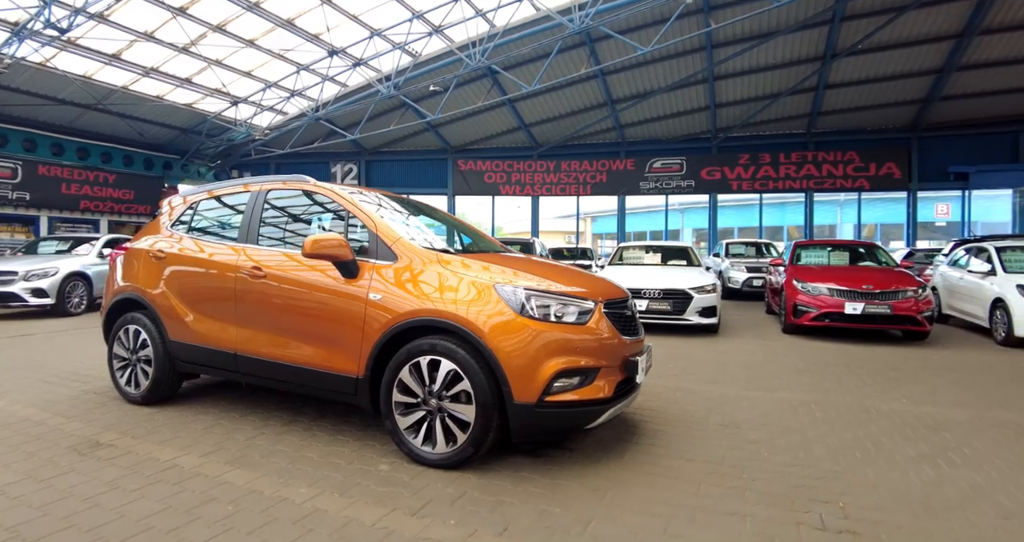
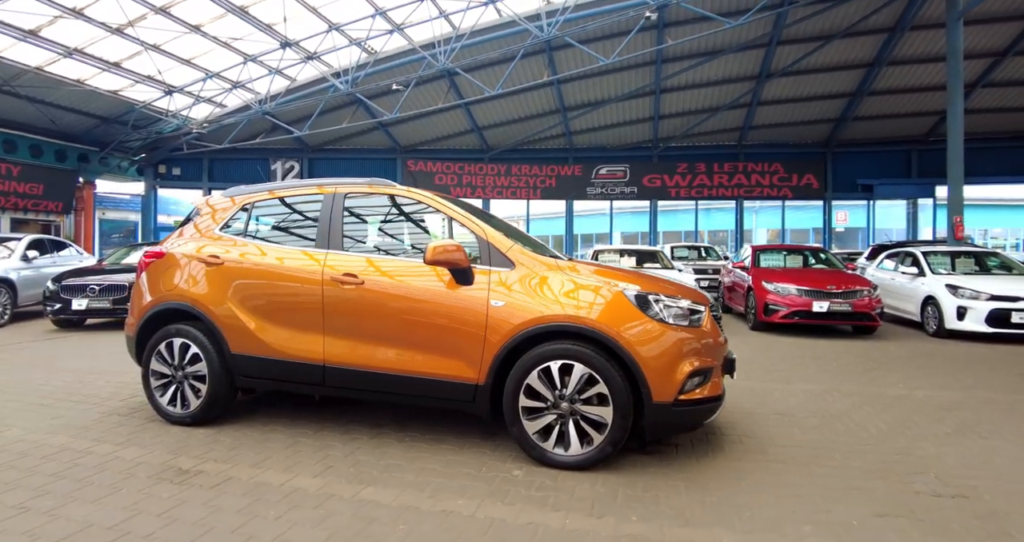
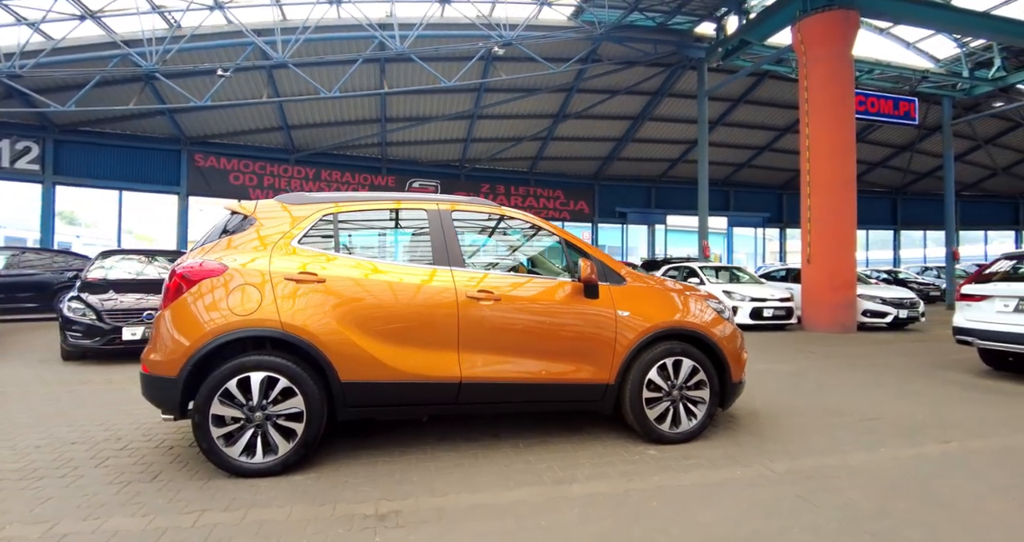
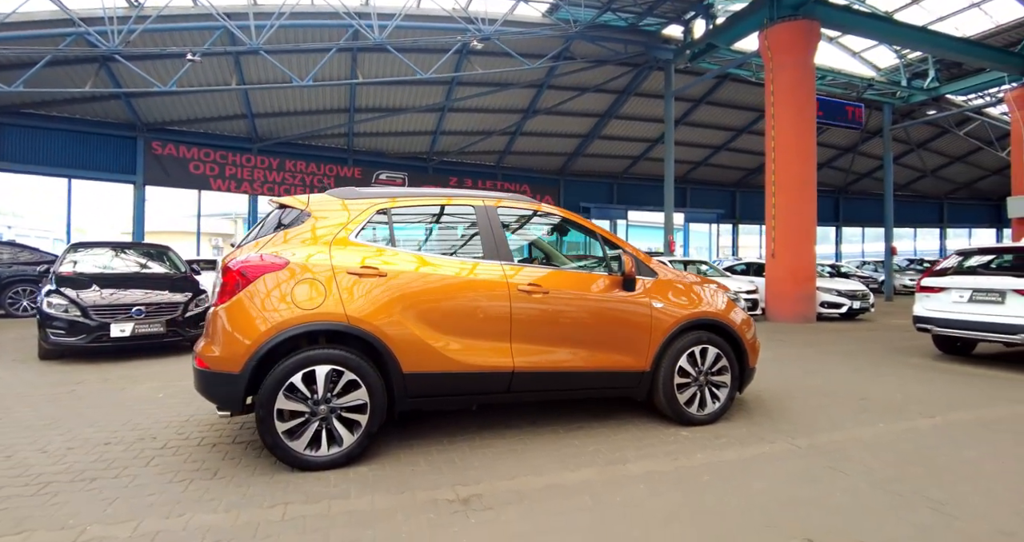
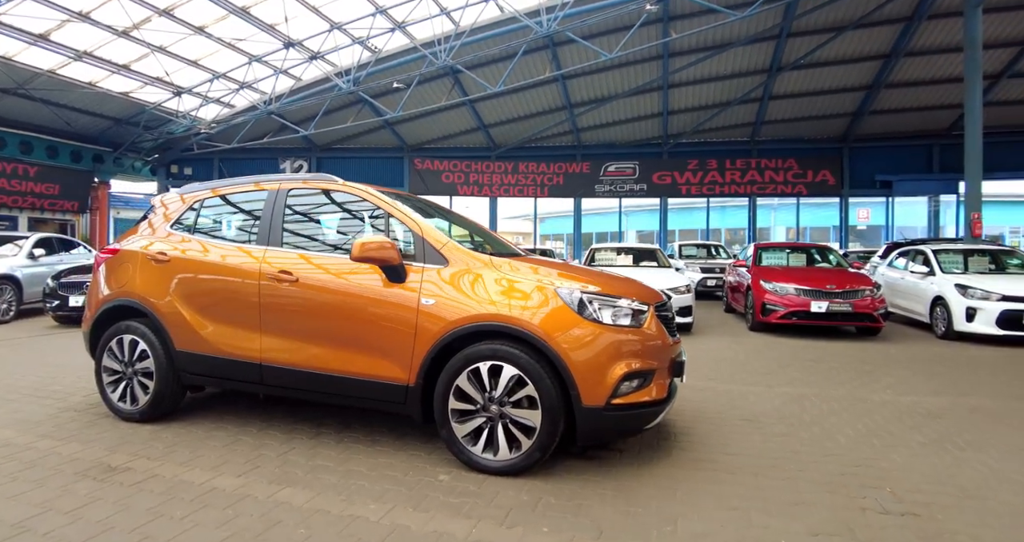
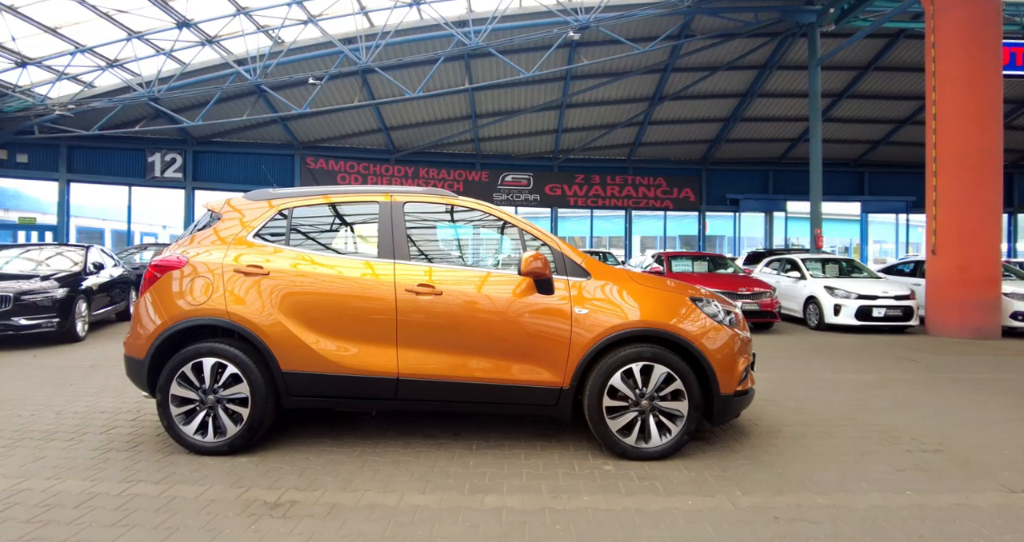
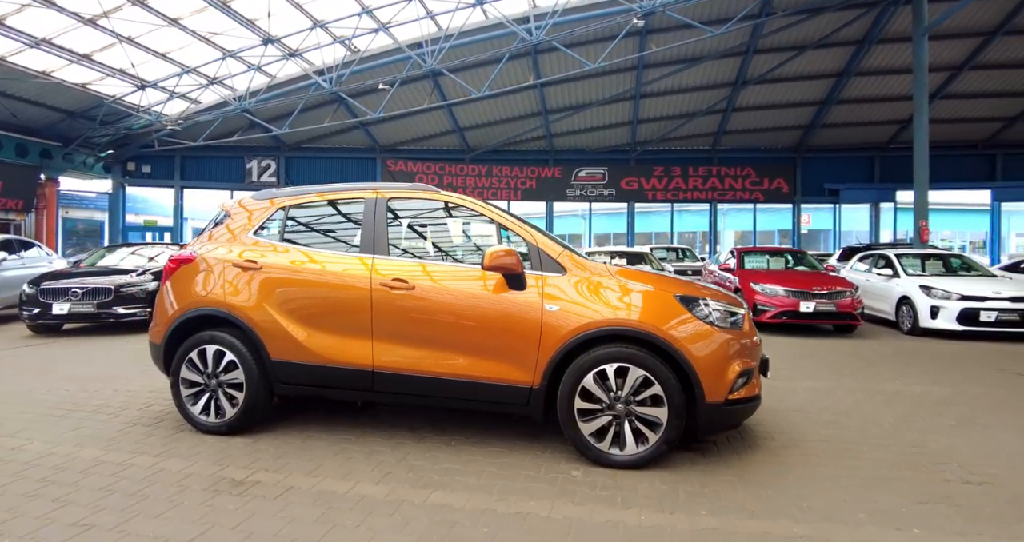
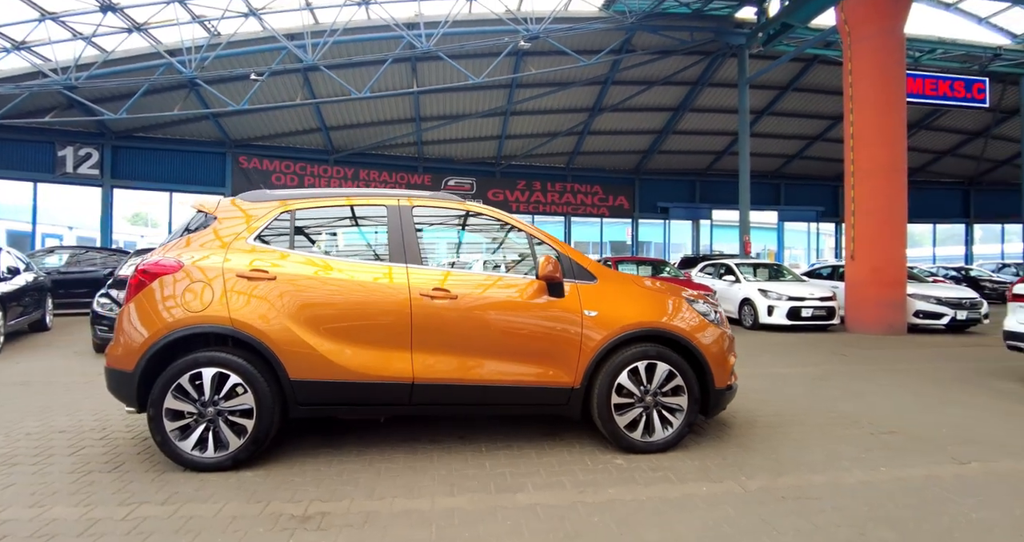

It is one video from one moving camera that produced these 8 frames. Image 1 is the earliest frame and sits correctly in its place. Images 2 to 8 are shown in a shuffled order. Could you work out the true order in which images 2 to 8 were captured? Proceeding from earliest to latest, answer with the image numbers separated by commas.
5, 2, 7, 6, 8, 3, 4
